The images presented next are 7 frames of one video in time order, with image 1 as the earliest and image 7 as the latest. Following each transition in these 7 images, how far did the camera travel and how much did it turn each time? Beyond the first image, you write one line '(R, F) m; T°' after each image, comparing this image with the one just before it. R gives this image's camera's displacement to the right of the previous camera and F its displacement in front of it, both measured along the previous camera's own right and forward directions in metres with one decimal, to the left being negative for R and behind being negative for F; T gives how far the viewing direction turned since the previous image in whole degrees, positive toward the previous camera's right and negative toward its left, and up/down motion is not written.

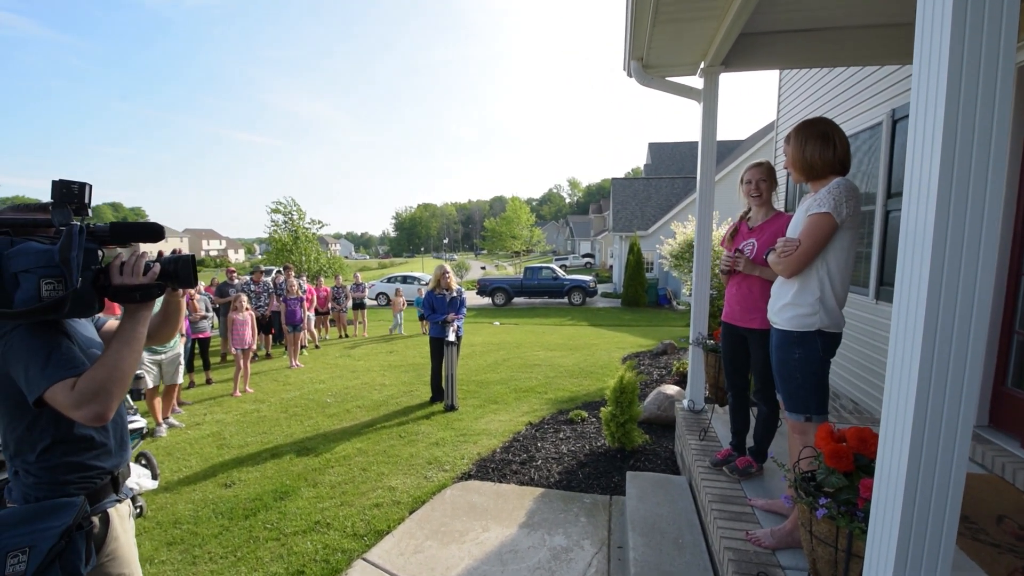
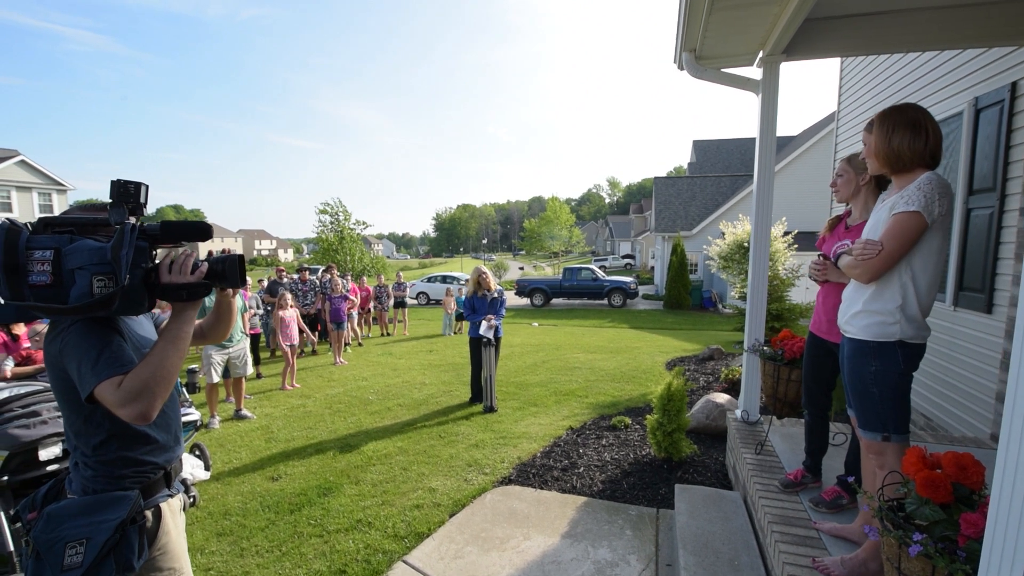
(0.0, +0.1) m; -5°
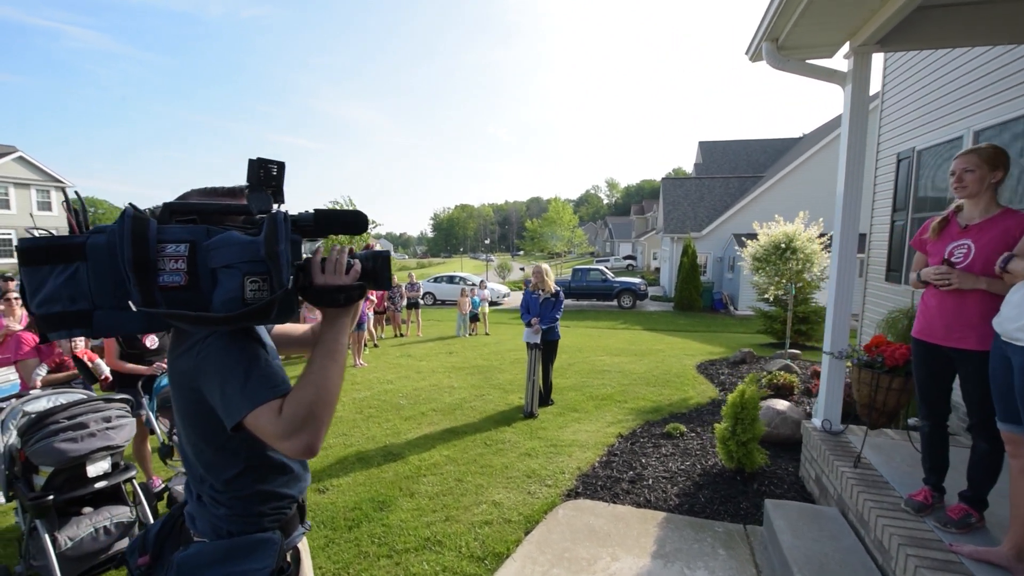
(-0.6, +0.2) m; +1°
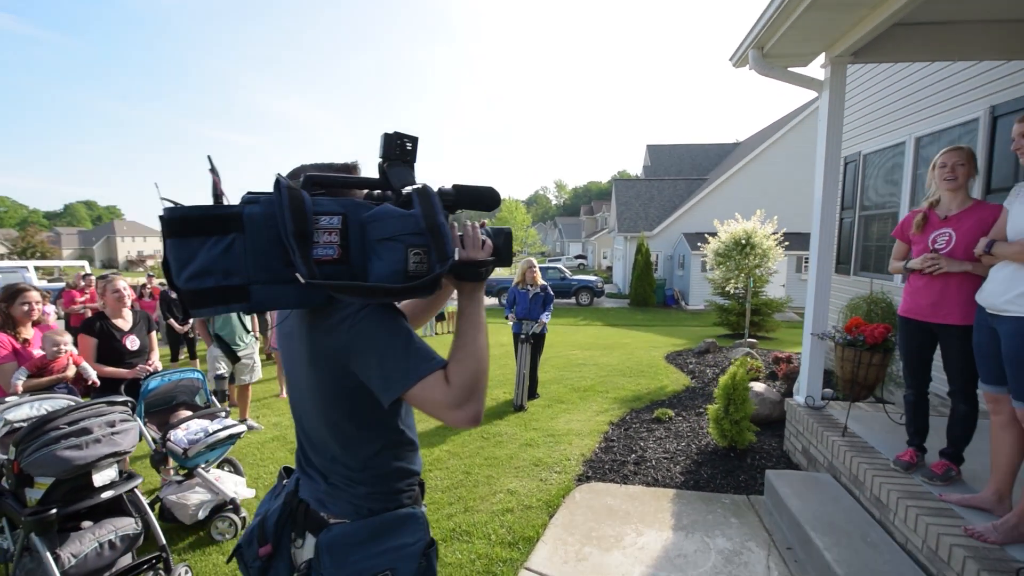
(-0.5, 0.0) m; +7°
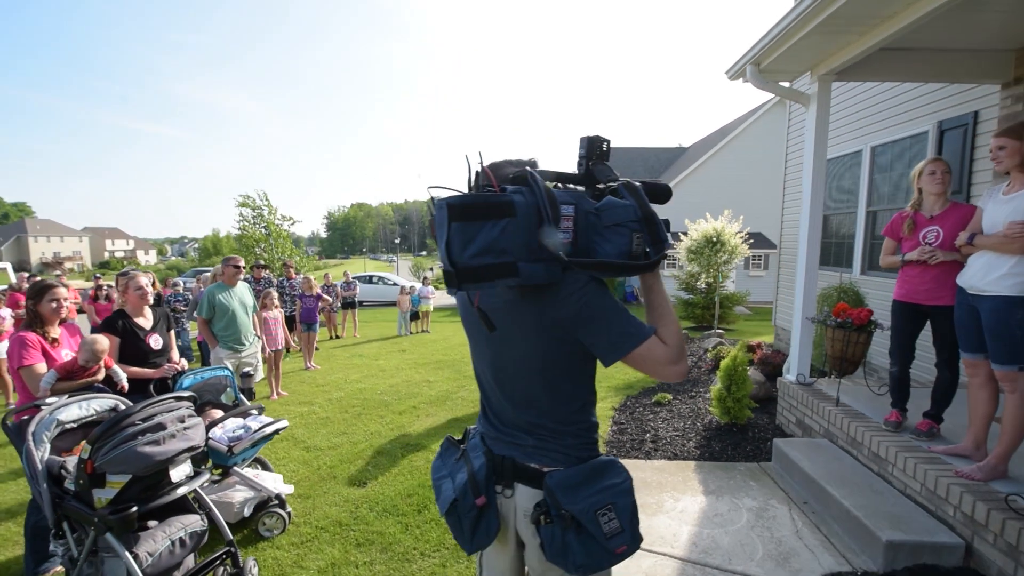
(-0.7, -0.2) m; +7°
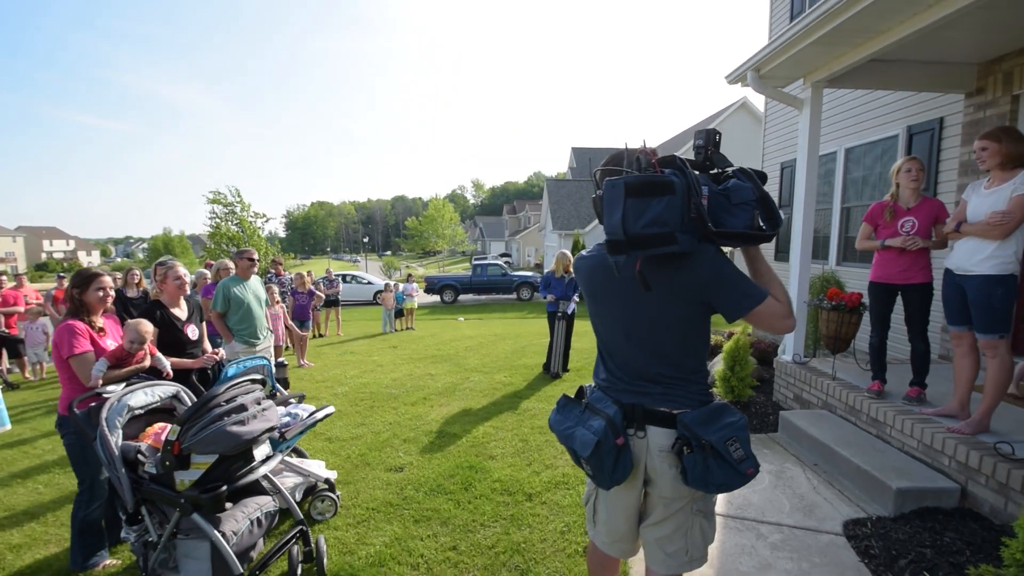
(-0.6, -0.2) m; +5°
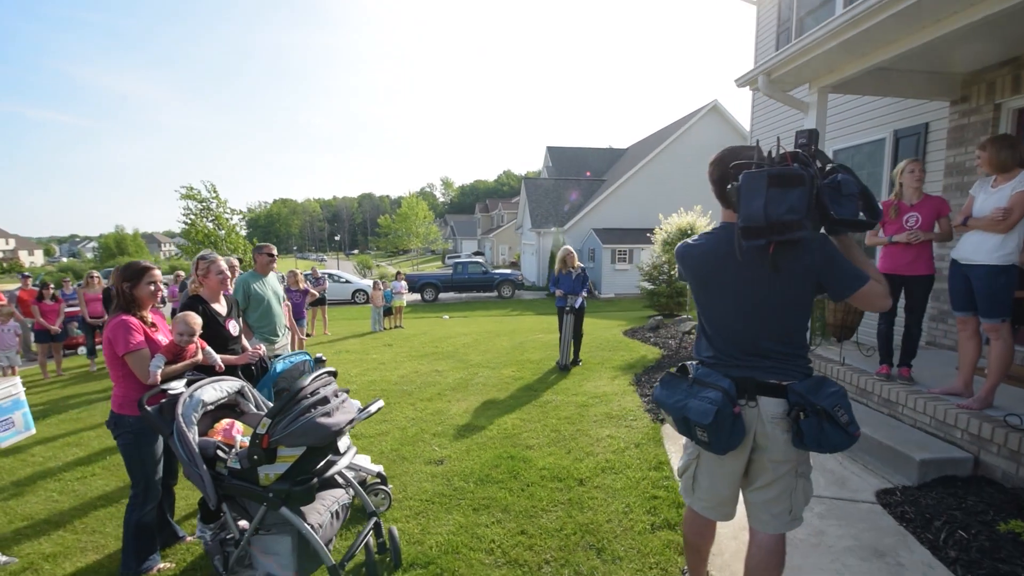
(-0.6, -0.1) m; +4°
